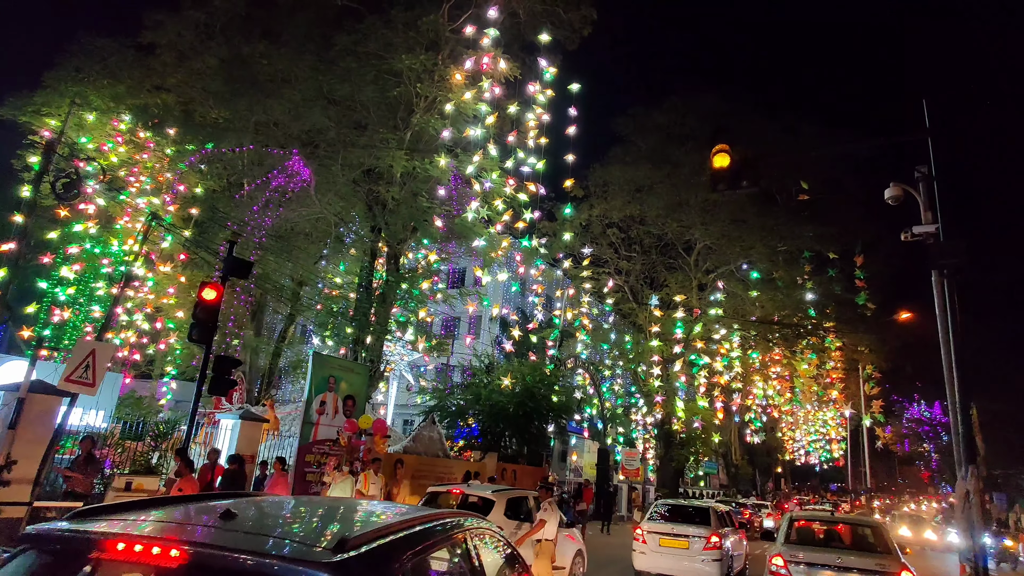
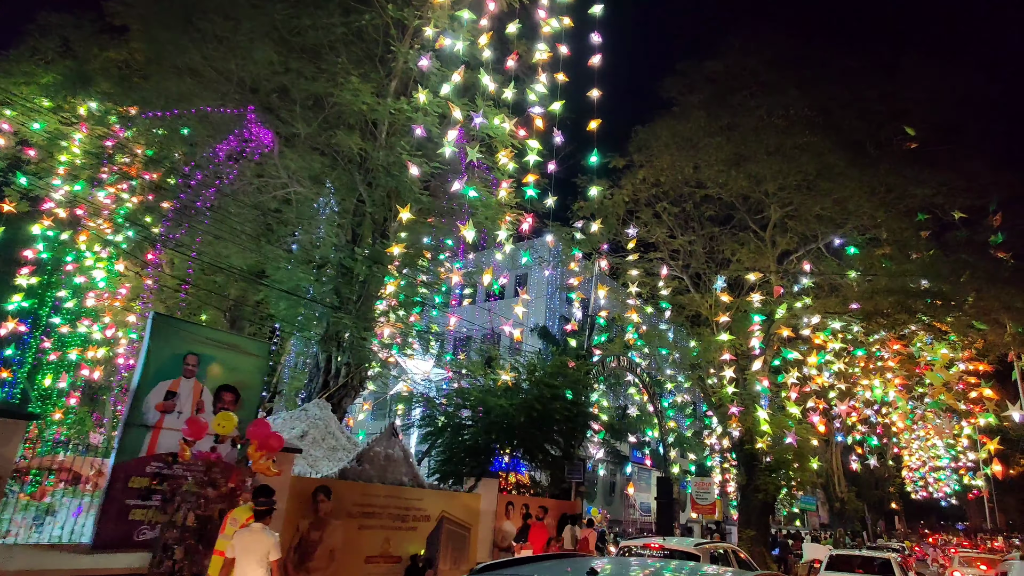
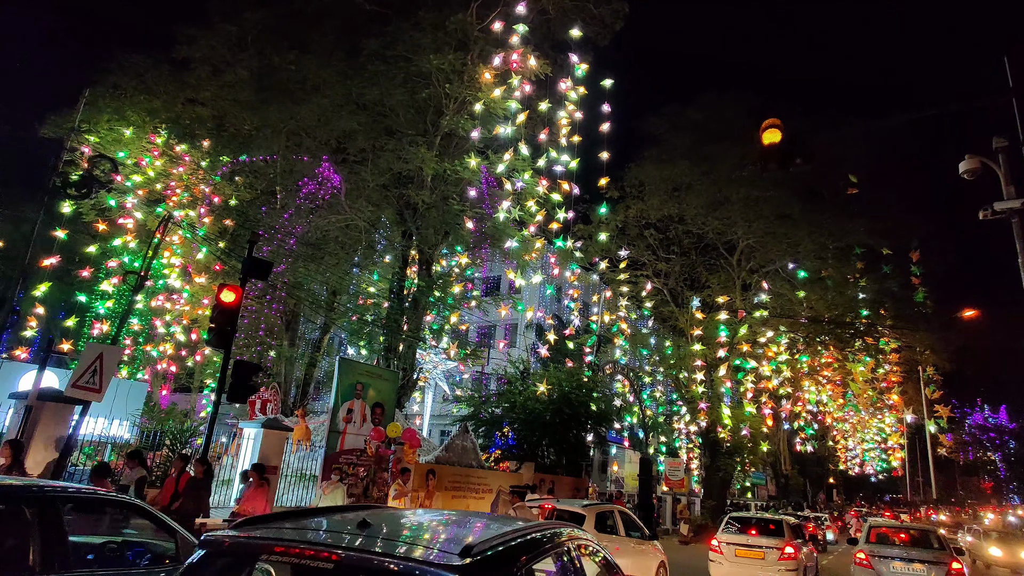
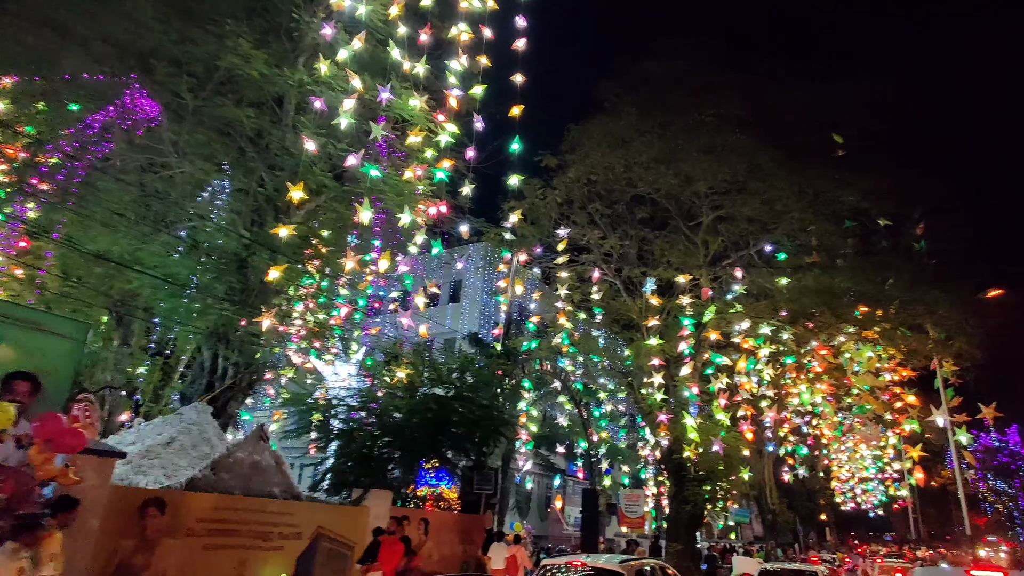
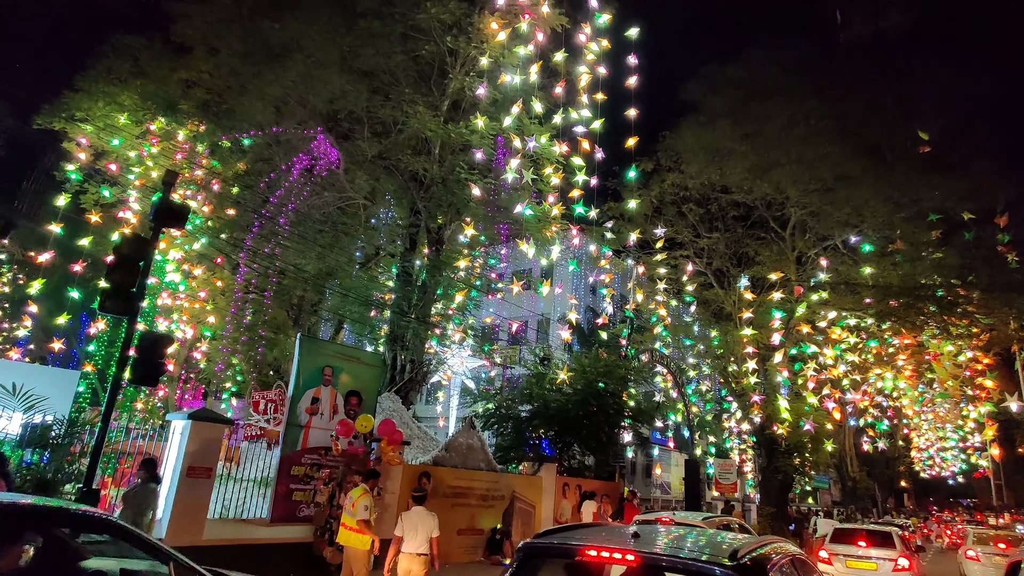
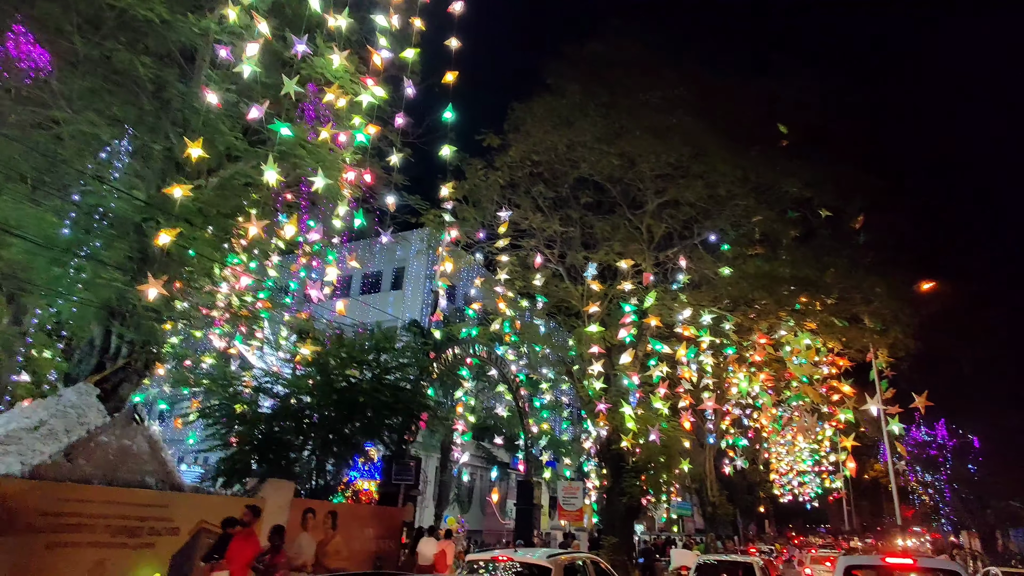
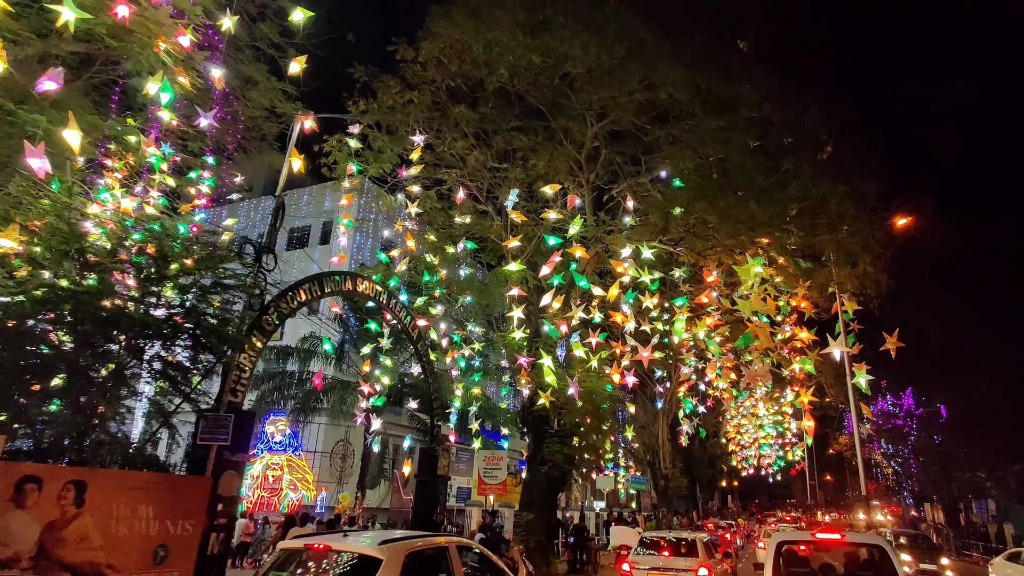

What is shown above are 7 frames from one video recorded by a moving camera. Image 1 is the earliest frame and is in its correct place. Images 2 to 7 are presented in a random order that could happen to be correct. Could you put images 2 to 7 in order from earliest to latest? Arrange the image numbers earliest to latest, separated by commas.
3, 5, 2, 4, 6, 7
